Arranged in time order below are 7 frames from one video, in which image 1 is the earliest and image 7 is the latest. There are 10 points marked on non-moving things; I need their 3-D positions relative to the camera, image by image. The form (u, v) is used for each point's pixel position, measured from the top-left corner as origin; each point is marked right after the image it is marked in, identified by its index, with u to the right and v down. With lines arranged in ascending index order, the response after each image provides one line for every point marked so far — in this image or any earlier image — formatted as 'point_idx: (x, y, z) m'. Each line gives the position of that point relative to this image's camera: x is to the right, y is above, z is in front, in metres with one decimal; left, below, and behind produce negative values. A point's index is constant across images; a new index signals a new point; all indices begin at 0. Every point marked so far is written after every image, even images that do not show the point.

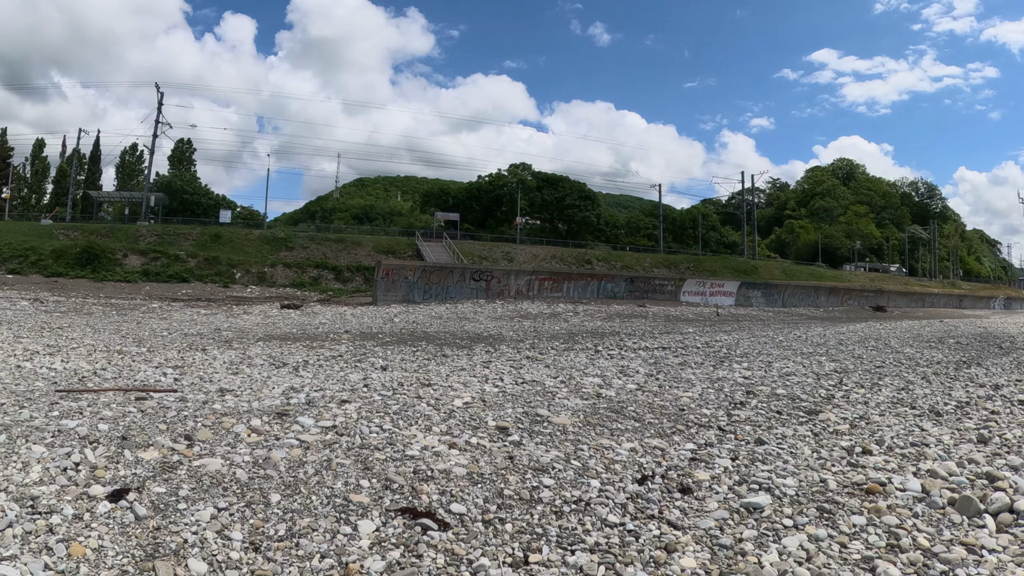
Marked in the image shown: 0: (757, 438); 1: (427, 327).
0: (+2.9, -1.7, +6.5) m
1: (-2.7, -1.4, +19.4) m
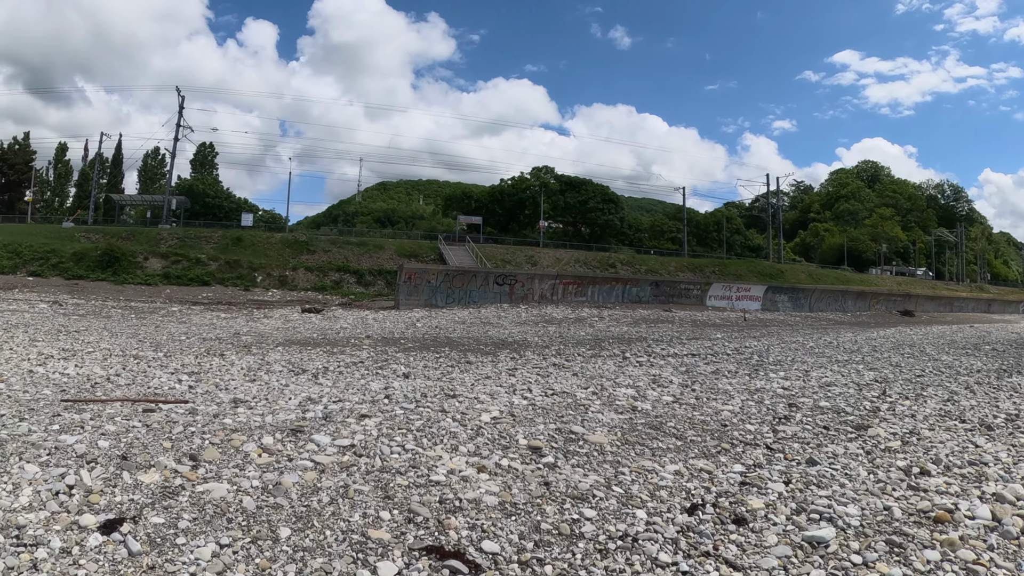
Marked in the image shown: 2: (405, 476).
0: (+3.2, -1.8, +6.0) m
1: (-2.0, -1.5, +19.0) m
2: (-0.7, -1.3, +3.9) m
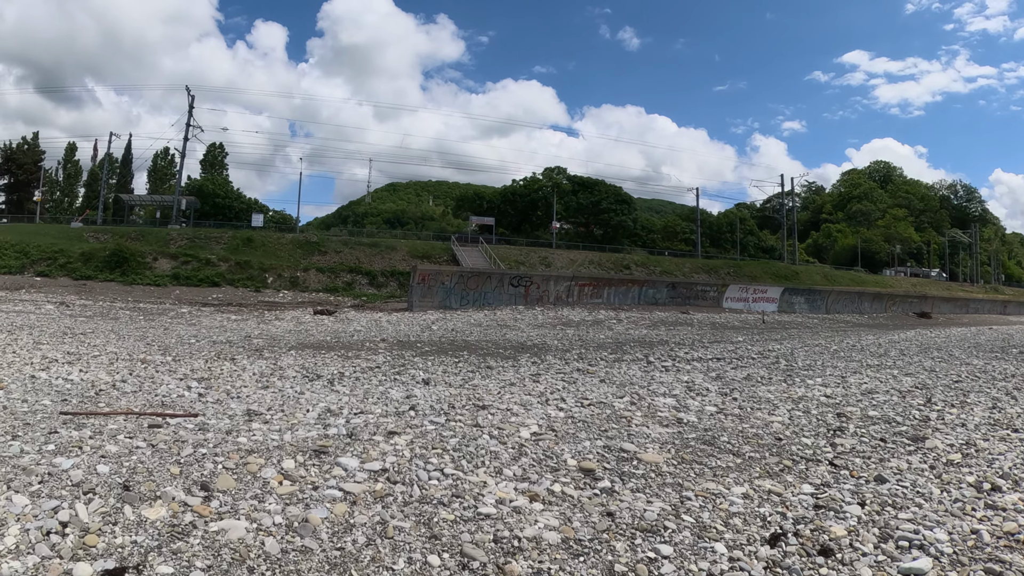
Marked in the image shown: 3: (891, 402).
0: (+3.6, -1.8, +5.4) m
1: (-1.5, -1.6, +18.6) m
2: (-0.4, -1.3, +3.4) m
3: (+6.1, -1.8, +8.8) m
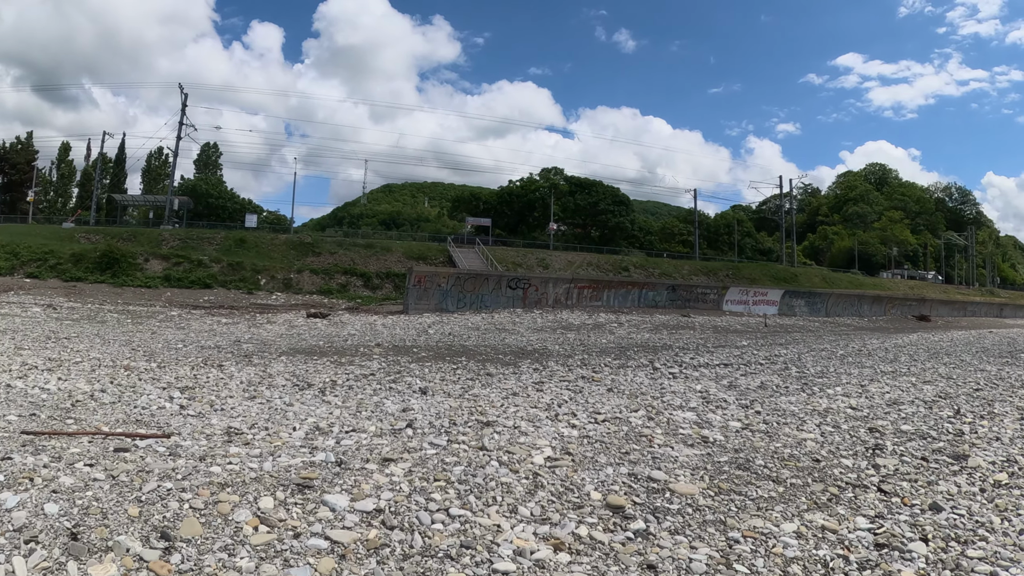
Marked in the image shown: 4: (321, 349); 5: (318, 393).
0: (+3.7, -1.9, +4.9) m
1: (-1.5, -1.7, +18.0) m
2: (-0.3, -1.4, +2.8) m
3: (+6.2, -1.9, +8.3) m
4: (-5.3, -1.7, +15.3) m
5: (-3.3, -1.8, +9.5) m
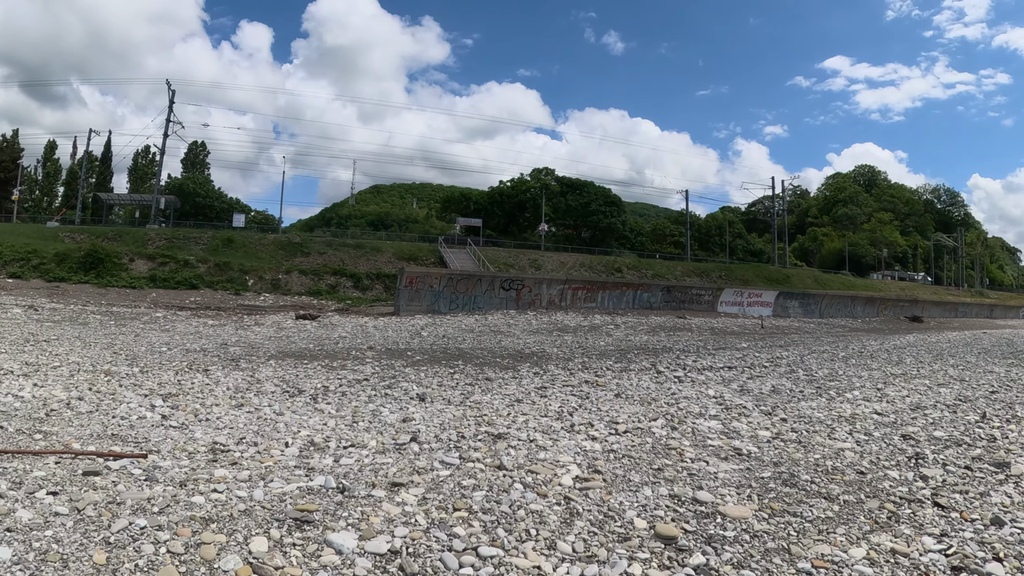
0: (+3.9, -1.9, +4.5) m
1: (-1.6, -1.7, +17.5) m
2: (-0.1, -1.4, +2.3) m
3: (+6.3, -1.9, +7.9) m
4: (-5.3, -1.7, +14.7) m
5: (-3.2, -1.8, +8.9) m
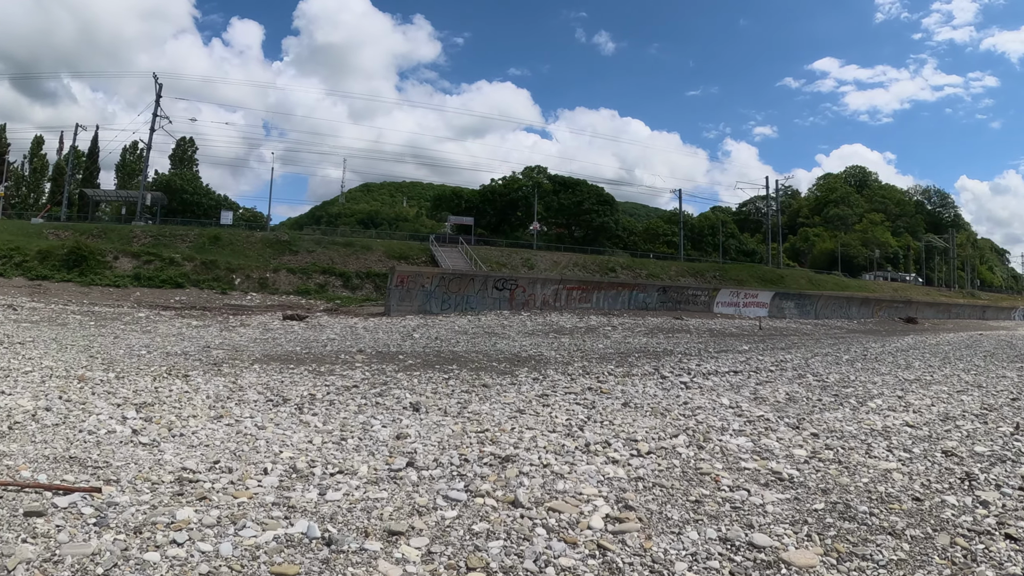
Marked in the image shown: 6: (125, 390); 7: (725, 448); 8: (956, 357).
0: (+4.0, -2.0, +3.9) m
1: (-1.7, -1.7, +16.8) m
2: (+0.1, -1.4, +1.7) m
3: (+6.3, -2.0, +7.4) m
4: (-5.4, -1.7, +13.9) m
5: (-3.2, -1.8, +8.2) m
6: (-7.0, -1.9, +10.0) m
7: (+2.2, -1.7, +5.7) m
8: (+14.1, -2.3, +17.7) m
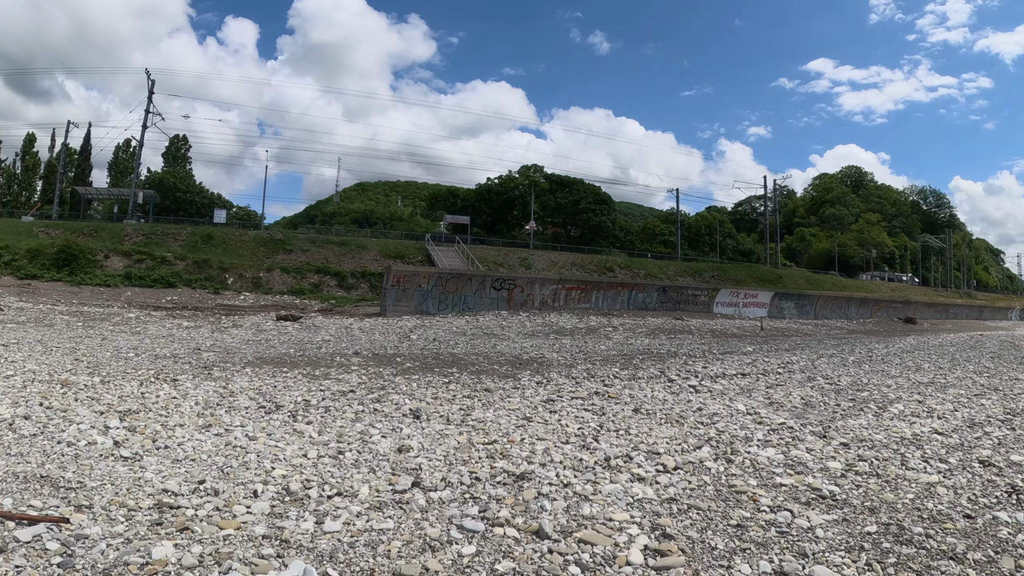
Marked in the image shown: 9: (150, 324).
0: (+4.1, -2.0, +3.5) m
1: (-1.7, -1.7, +16.3) m
2: (+0.3, -1.5, +1.2) m
3: (+6.4, -2.0, +7.1) m
4: (-5.3, -1.7, +13.5) m
5: (-3.1, -1.9, +7.8) m
6: (-6.9, -1.9, +9.5) m
7: (+2.3, -1.7, +5.3) m
8: (+14.2, -2.3, +17.4) m
9: (-13.0, -1.3, +19.7) m
